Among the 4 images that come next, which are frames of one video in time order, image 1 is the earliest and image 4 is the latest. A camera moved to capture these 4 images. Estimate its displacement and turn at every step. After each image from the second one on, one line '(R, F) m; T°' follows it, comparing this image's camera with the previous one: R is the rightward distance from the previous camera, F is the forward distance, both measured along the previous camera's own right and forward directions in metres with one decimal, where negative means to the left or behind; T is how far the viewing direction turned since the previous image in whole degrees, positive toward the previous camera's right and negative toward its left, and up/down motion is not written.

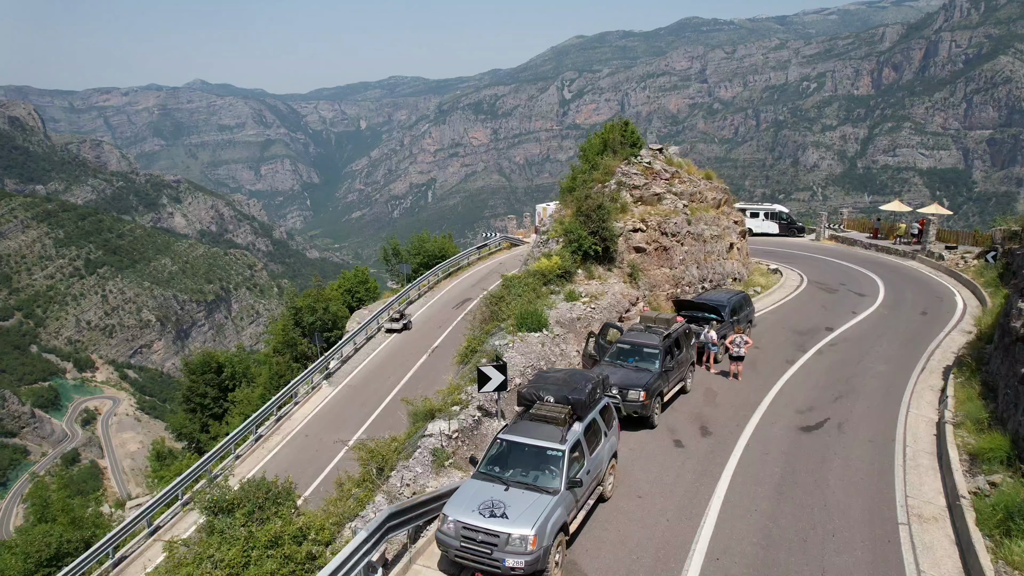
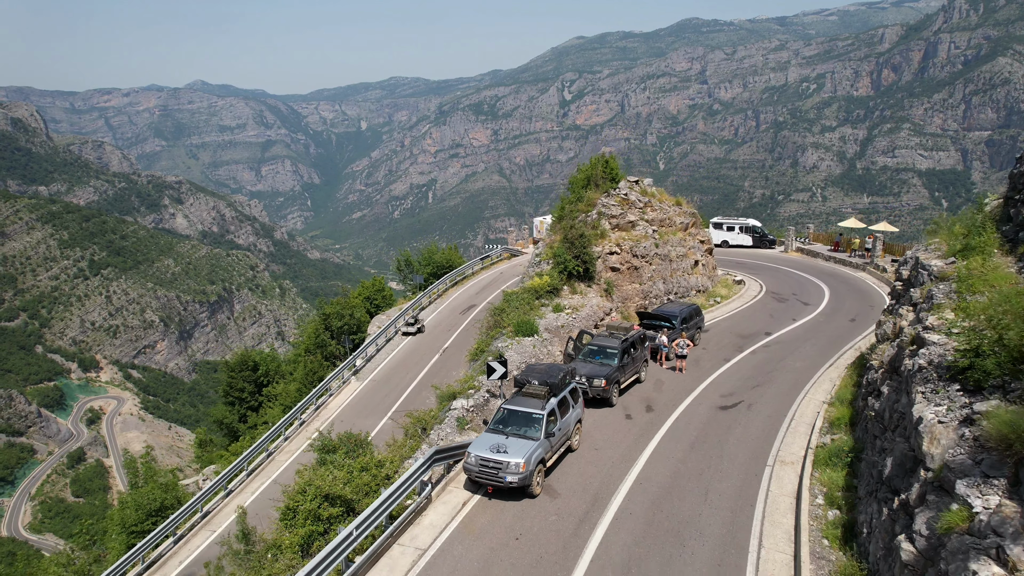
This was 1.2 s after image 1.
(0.0, -0.8) m; 0°
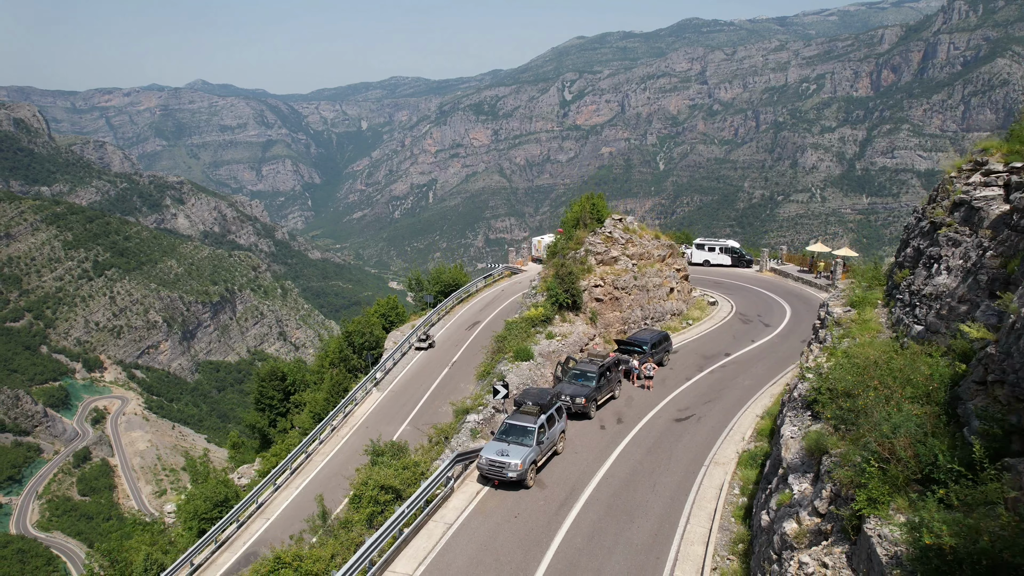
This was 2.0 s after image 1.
(0.0, -0.8) m; 0°
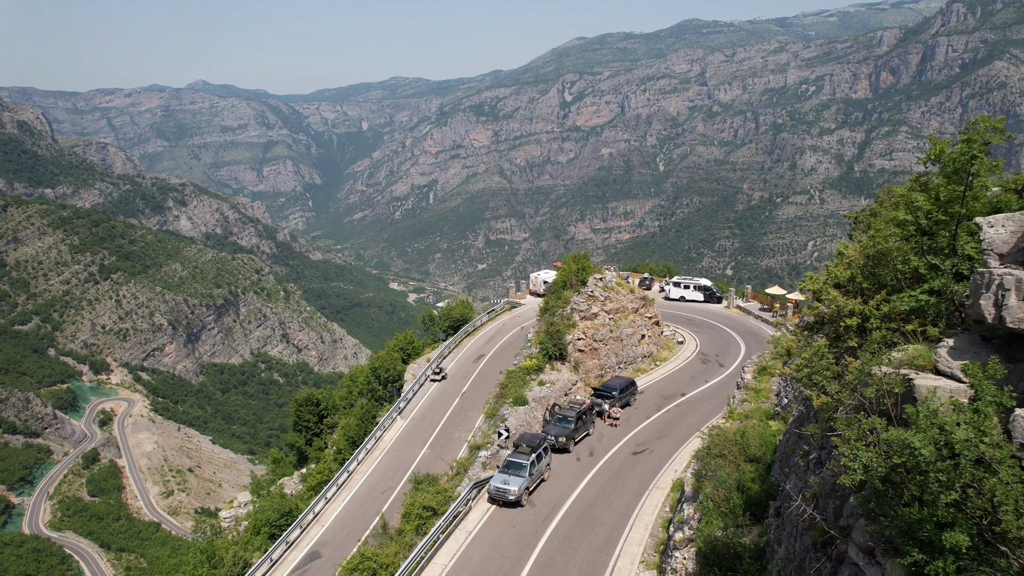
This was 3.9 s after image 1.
(0.0, -1.2) m; 0°
